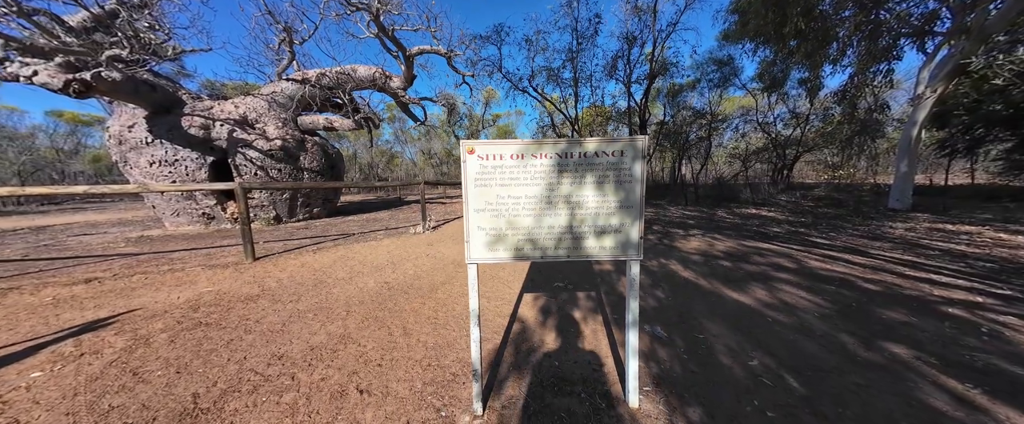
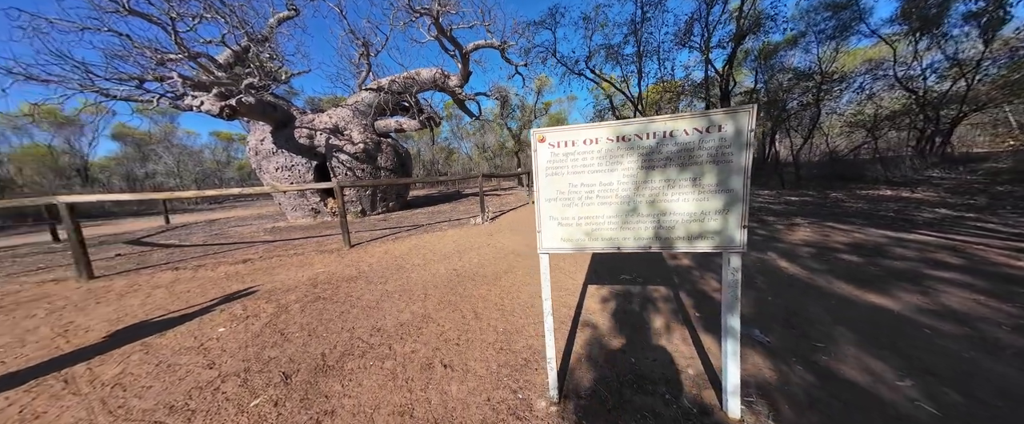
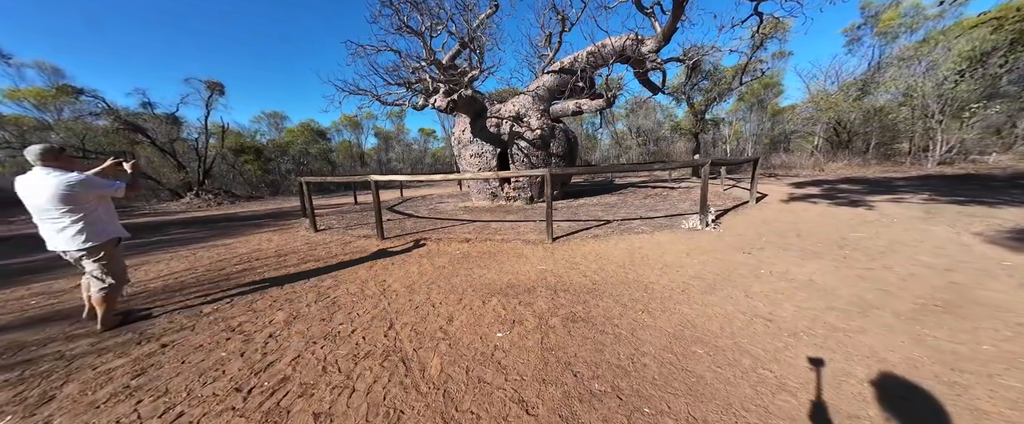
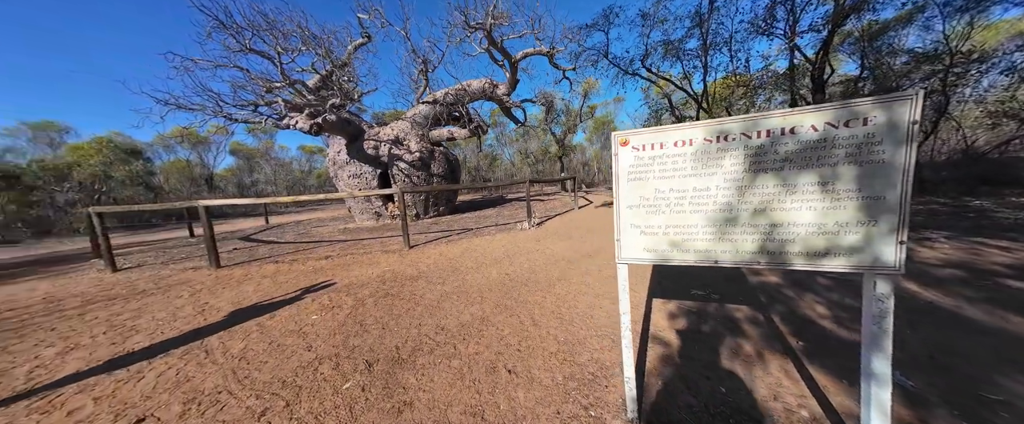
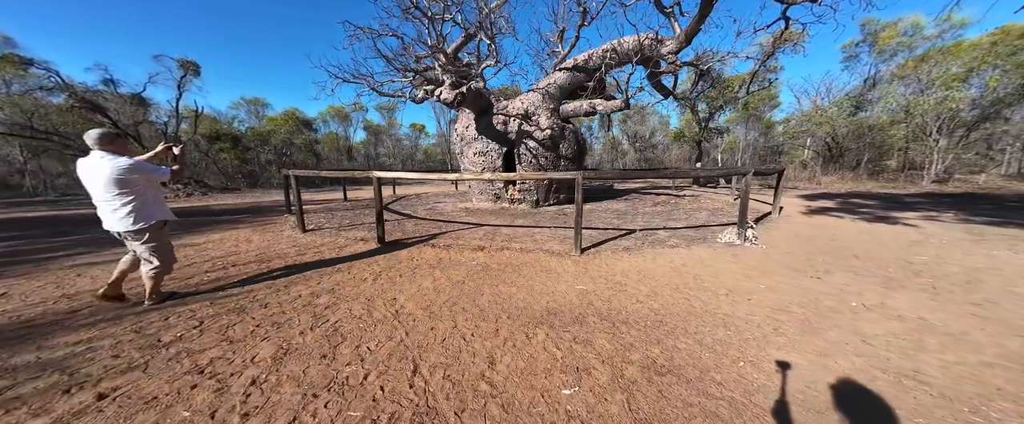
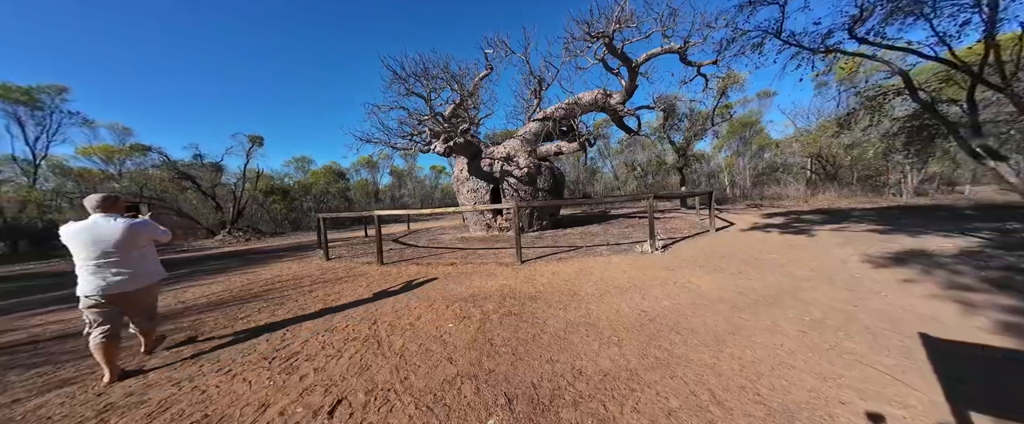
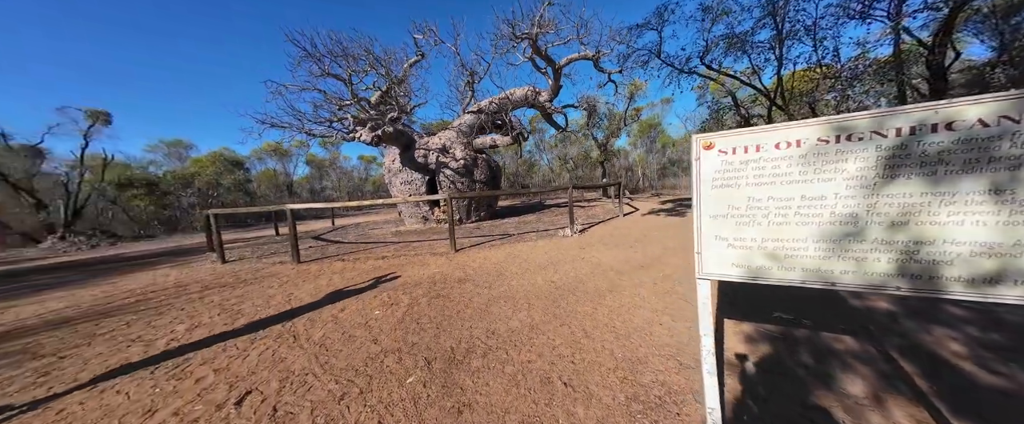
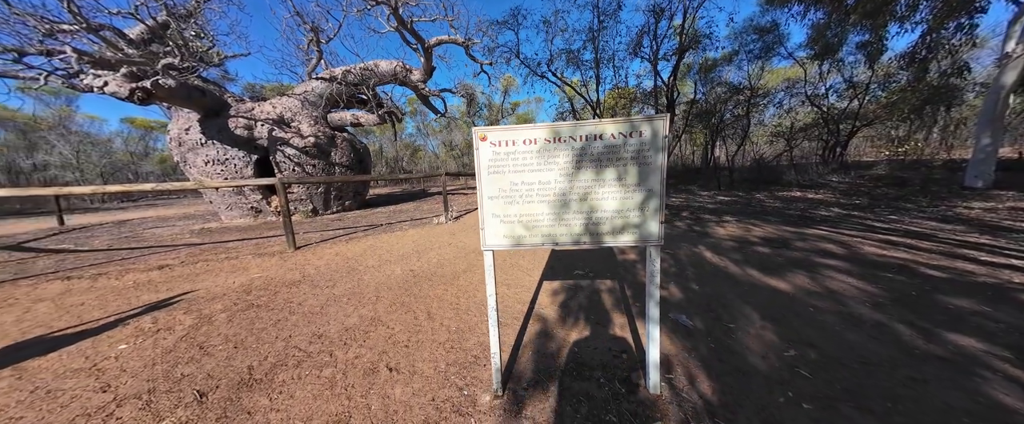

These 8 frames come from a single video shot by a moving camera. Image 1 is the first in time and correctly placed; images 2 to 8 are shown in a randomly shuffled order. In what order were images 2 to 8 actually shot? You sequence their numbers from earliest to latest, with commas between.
8, 2, 4, 7, 6, 3, 5
